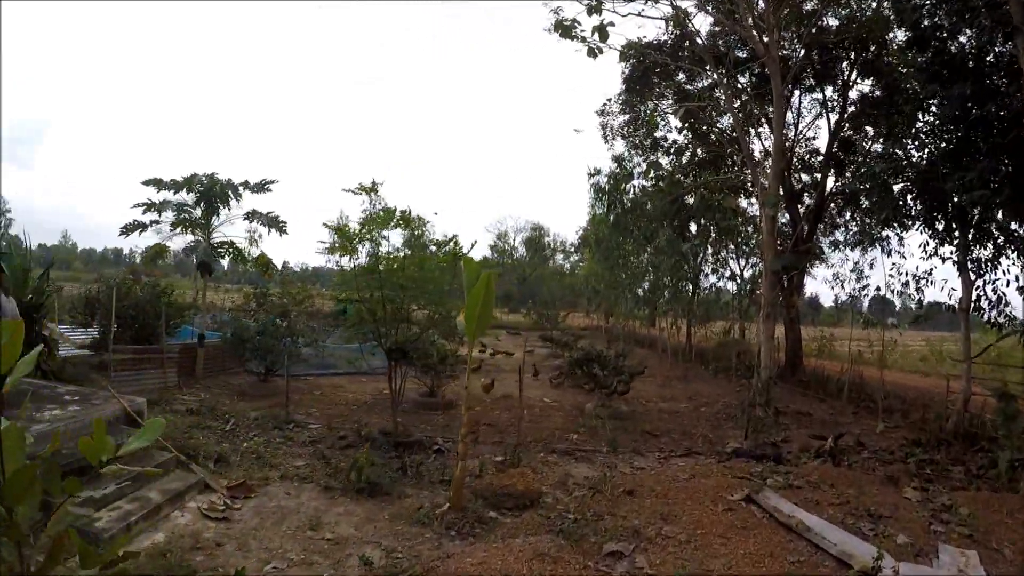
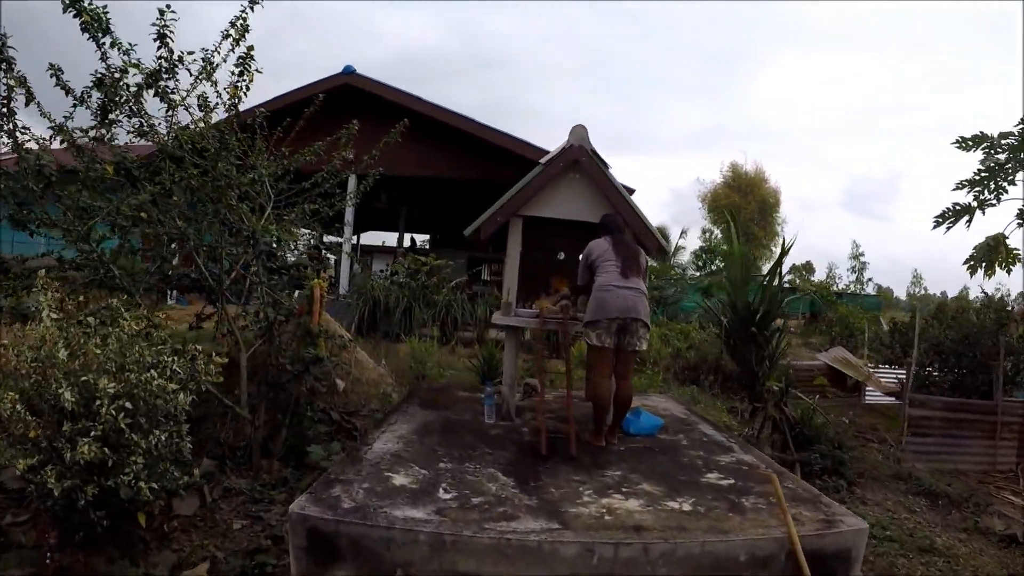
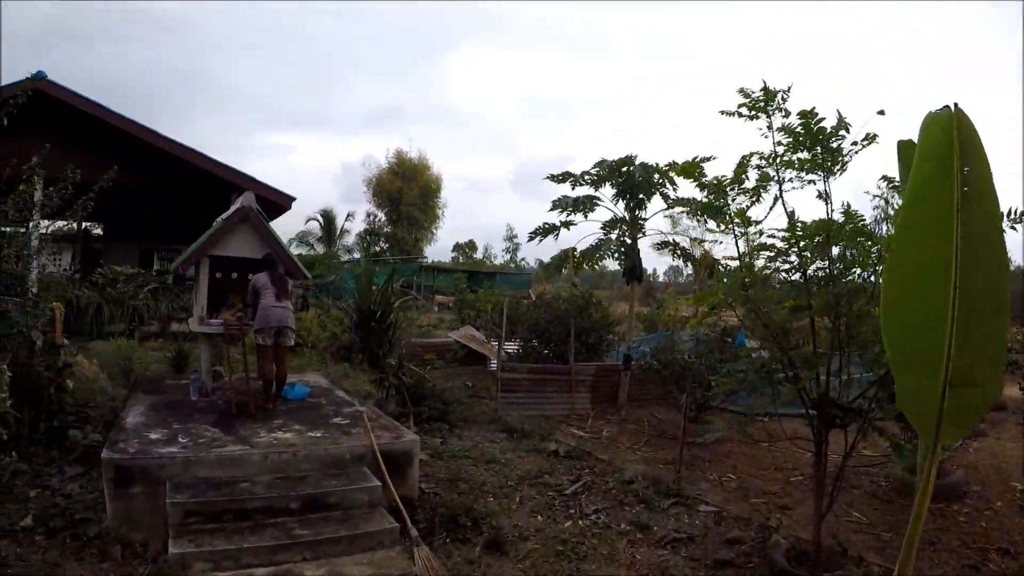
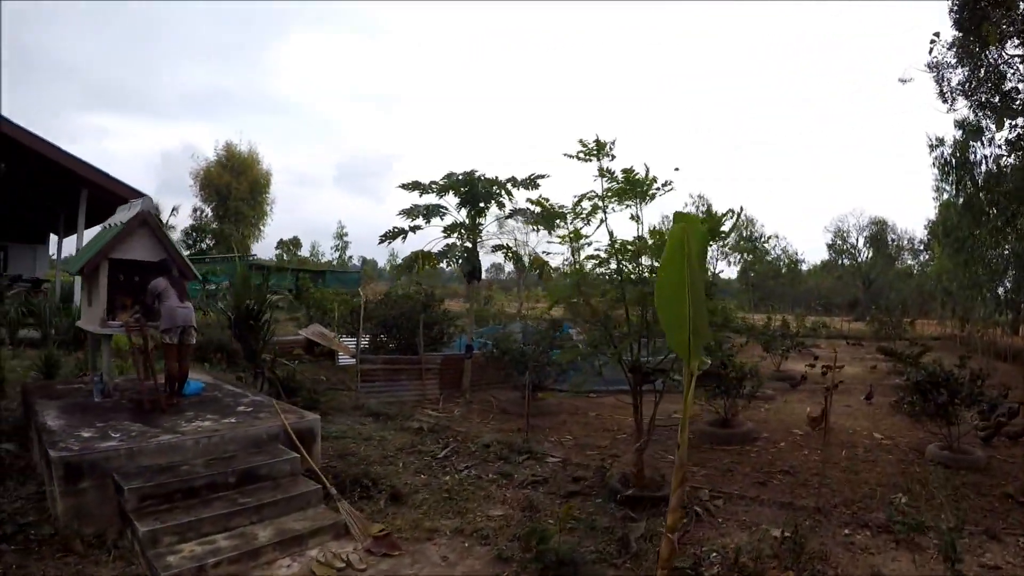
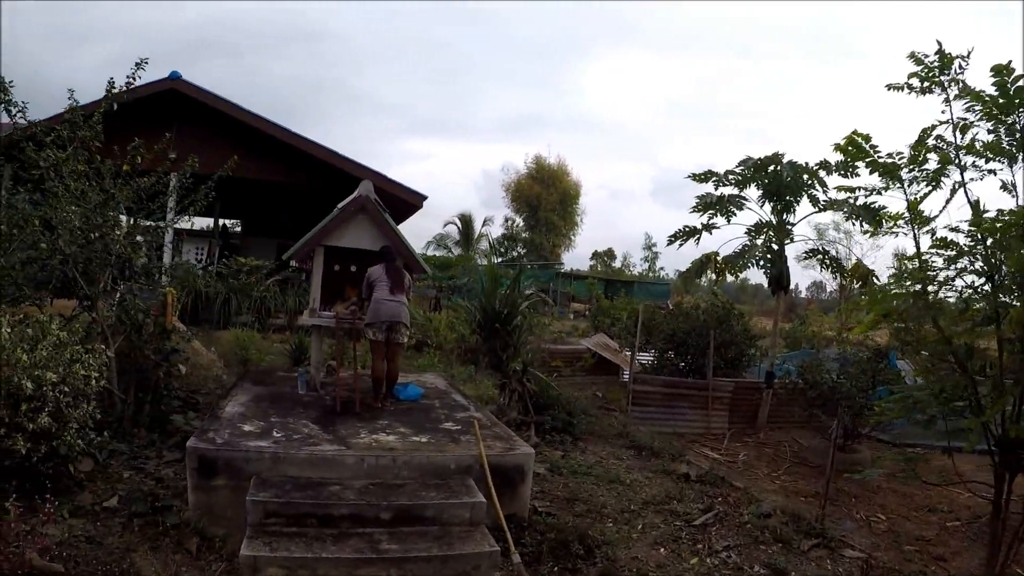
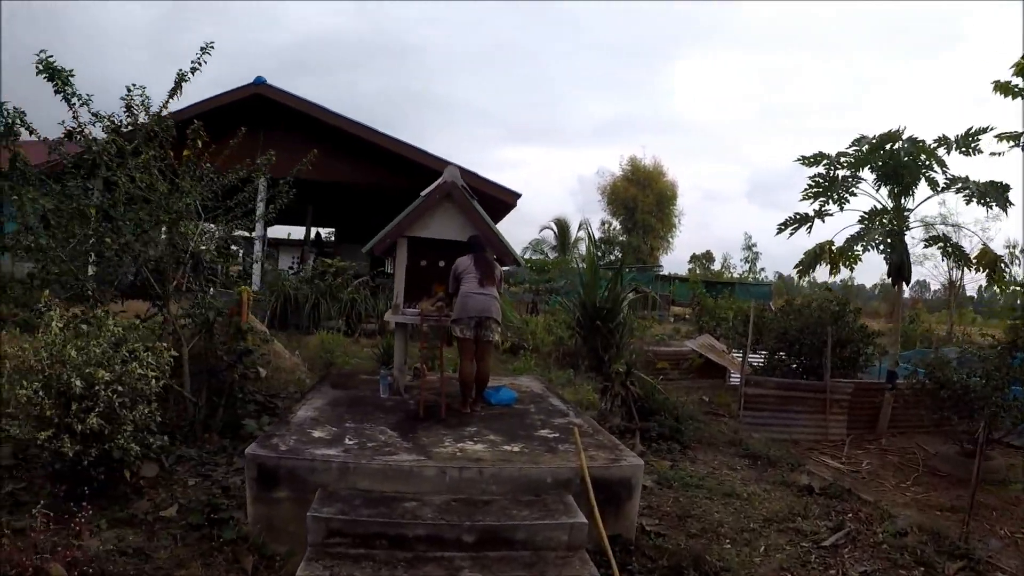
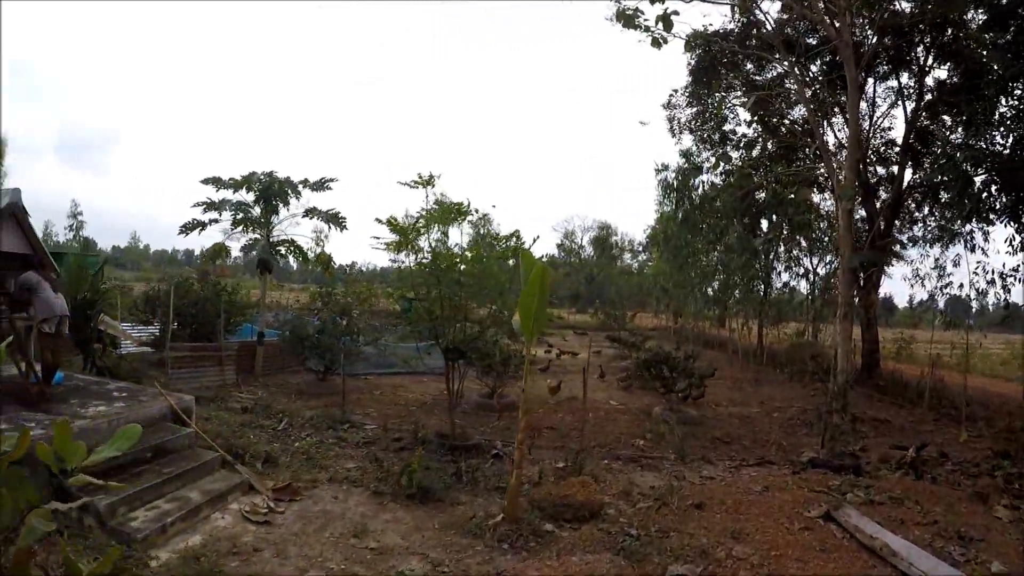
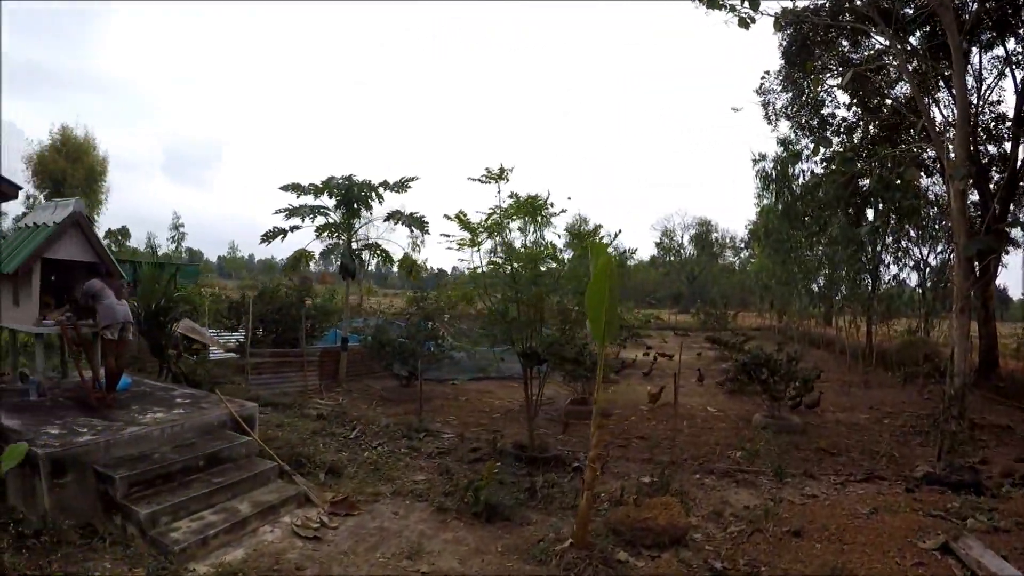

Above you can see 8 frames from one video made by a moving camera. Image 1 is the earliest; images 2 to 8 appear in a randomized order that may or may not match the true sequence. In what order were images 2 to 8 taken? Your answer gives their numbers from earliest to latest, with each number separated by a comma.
7, 8, 4, 3, 5, 6, 2
